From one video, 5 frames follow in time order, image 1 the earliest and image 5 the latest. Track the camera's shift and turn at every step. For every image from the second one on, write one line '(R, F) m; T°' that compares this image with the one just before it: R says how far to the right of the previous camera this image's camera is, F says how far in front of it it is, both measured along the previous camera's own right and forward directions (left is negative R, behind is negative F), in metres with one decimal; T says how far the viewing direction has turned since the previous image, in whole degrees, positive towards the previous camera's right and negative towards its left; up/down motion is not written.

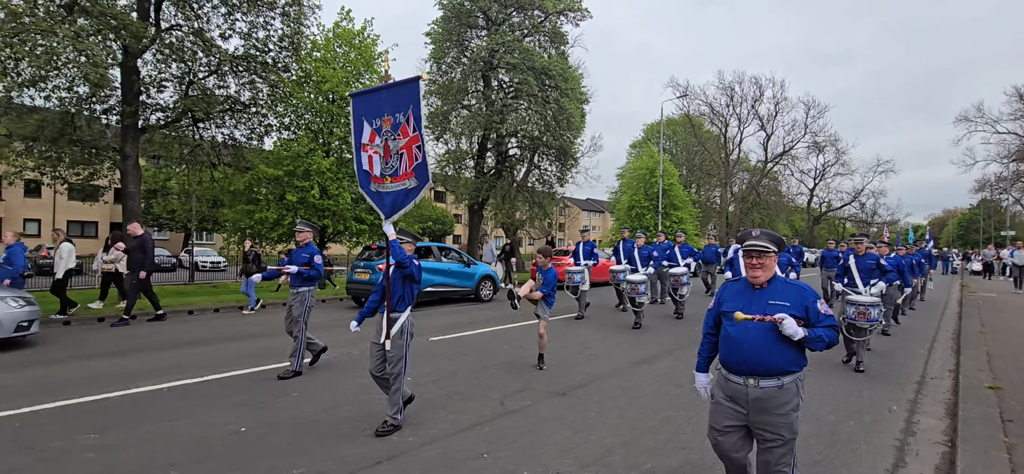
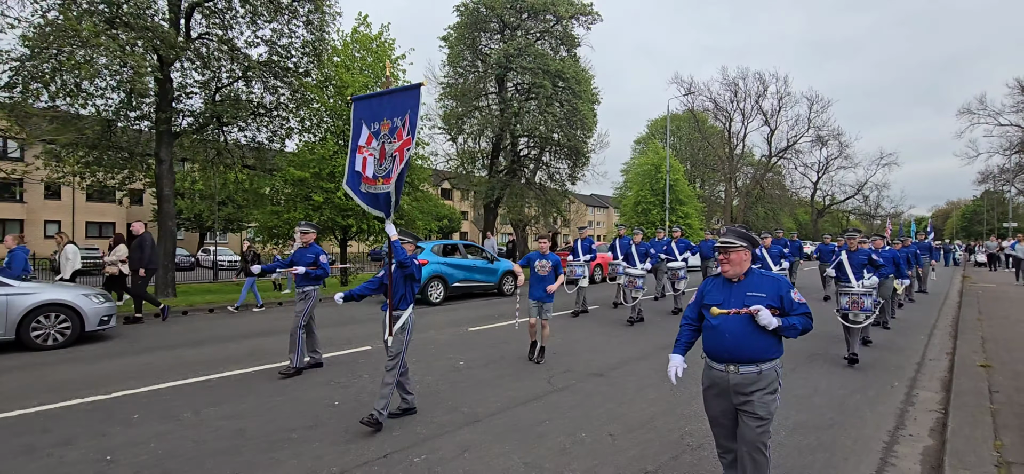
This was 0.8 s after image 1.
(-0.4, -0.7) m; 0°
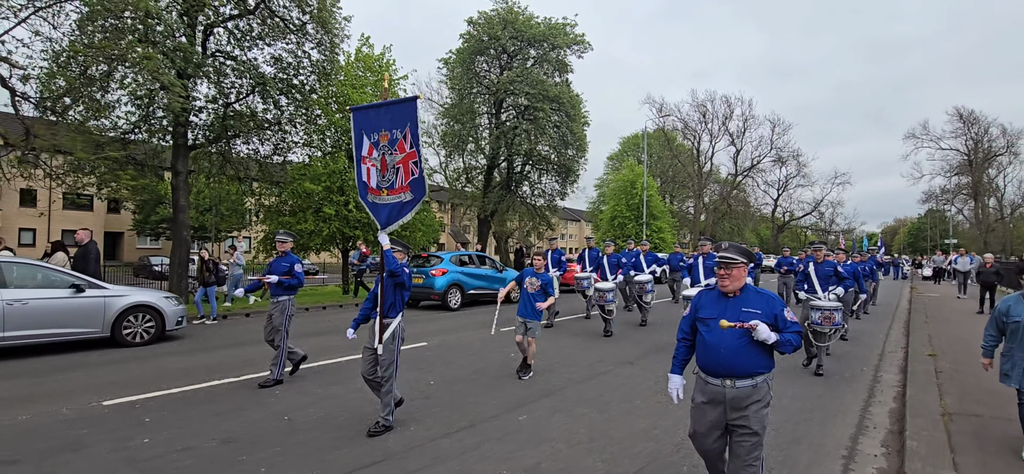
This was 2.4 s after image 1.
(-1.0, -1.2) m; +3°
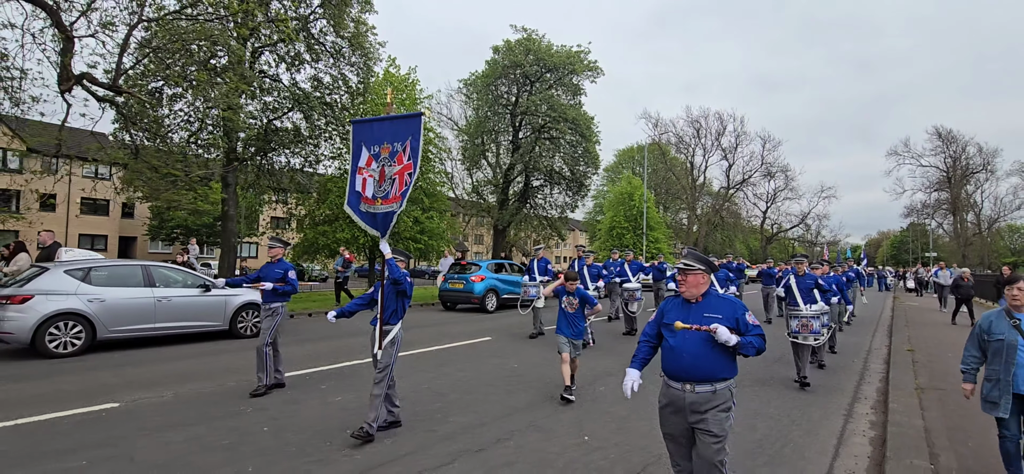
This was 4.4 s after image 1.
(-1.1, -1.5) m; +1°
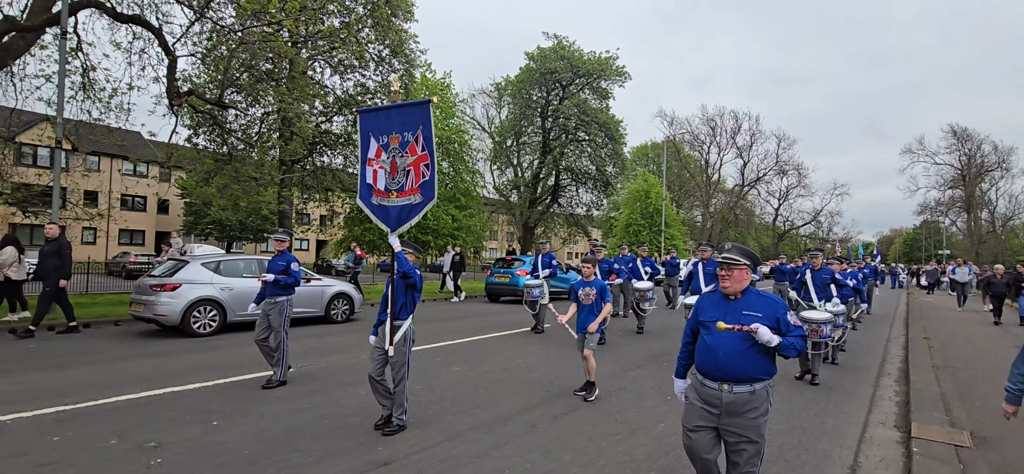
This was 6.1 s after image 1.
(-0.9, -1.2) m; -1°
